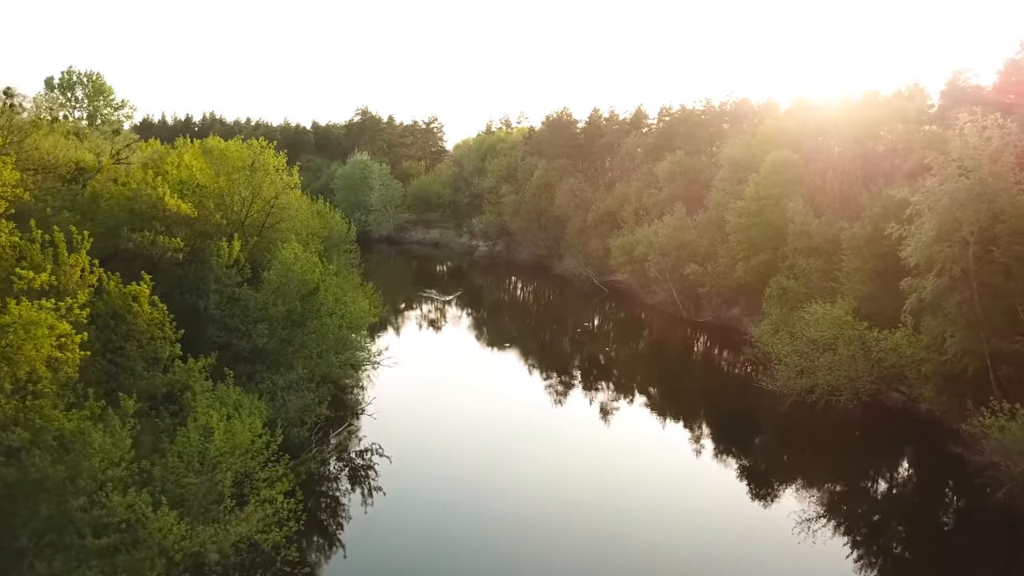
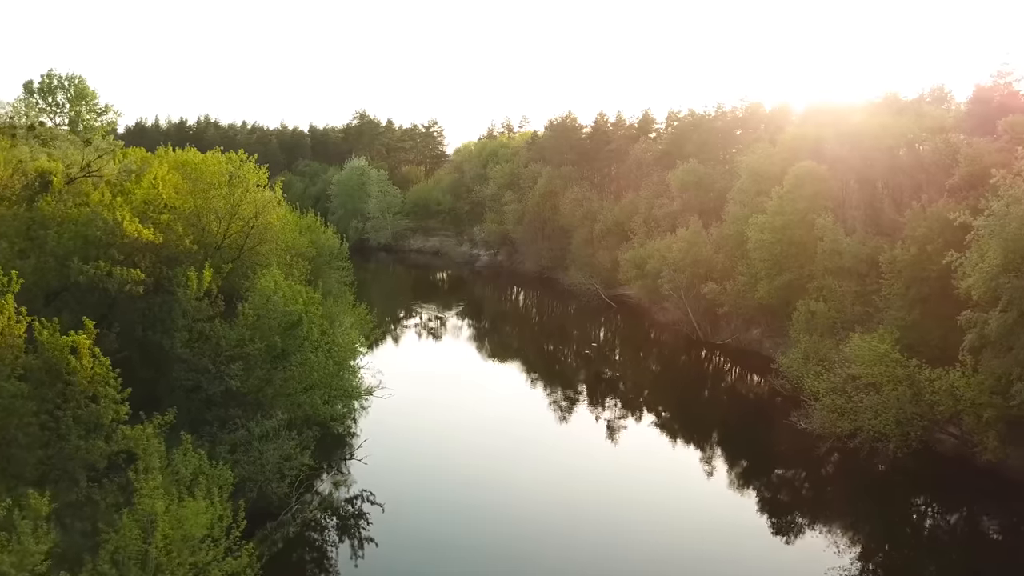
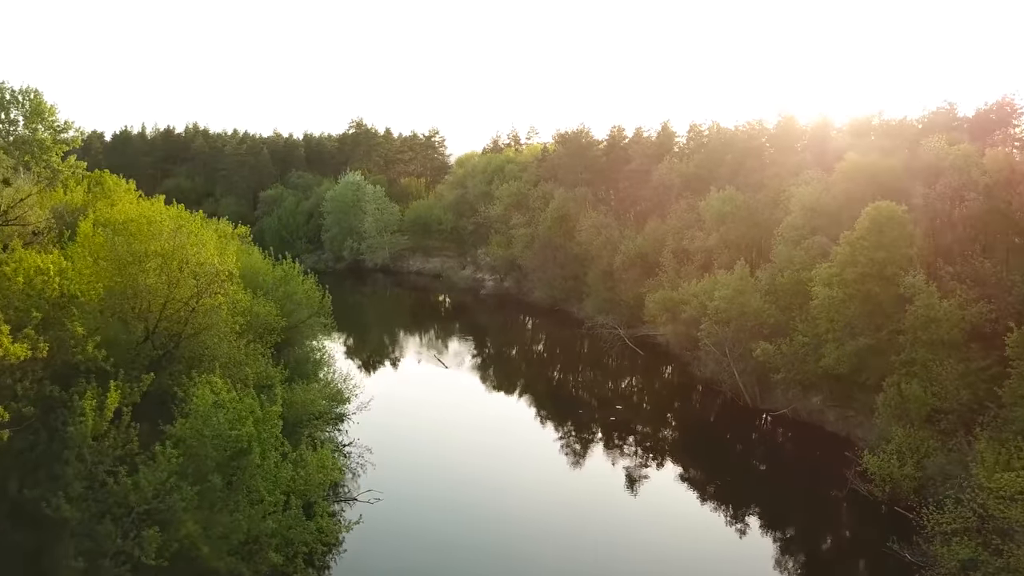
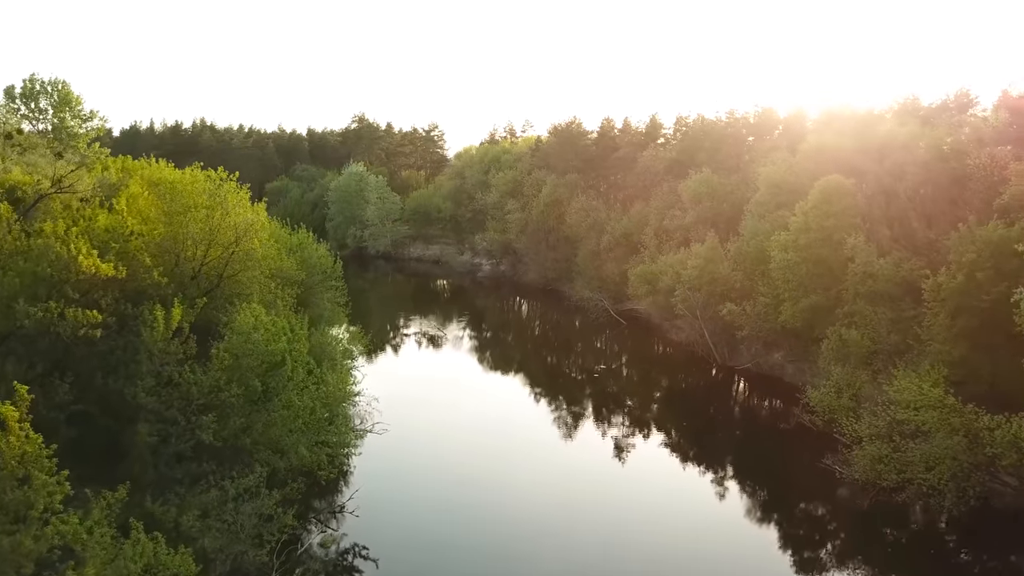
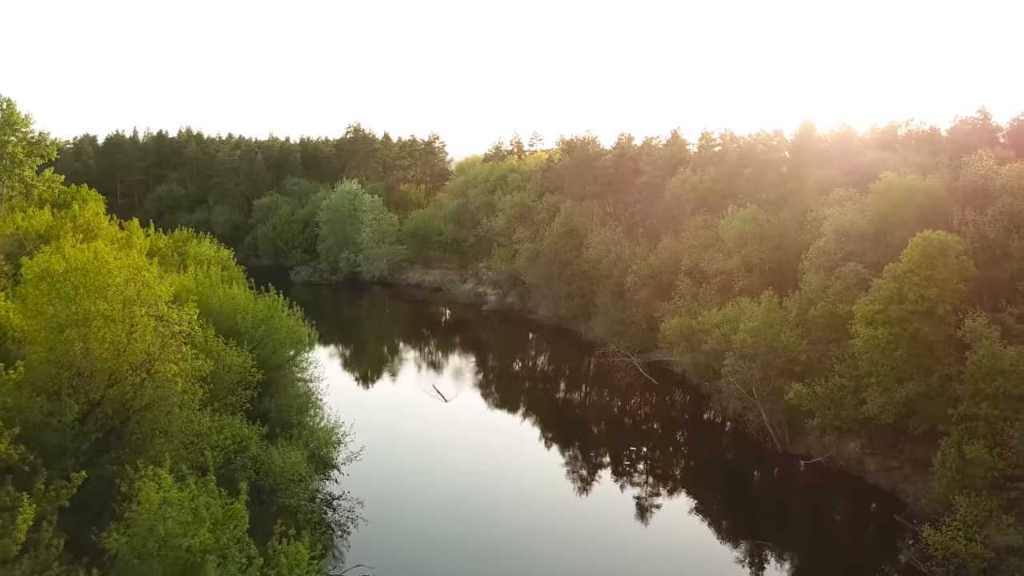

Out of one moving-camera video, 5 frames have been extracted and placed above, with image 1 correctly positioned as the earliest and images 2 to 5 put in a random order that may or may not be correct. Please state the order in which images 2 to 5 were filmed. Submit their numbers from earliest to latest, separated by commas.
2, 4, 3, 5
